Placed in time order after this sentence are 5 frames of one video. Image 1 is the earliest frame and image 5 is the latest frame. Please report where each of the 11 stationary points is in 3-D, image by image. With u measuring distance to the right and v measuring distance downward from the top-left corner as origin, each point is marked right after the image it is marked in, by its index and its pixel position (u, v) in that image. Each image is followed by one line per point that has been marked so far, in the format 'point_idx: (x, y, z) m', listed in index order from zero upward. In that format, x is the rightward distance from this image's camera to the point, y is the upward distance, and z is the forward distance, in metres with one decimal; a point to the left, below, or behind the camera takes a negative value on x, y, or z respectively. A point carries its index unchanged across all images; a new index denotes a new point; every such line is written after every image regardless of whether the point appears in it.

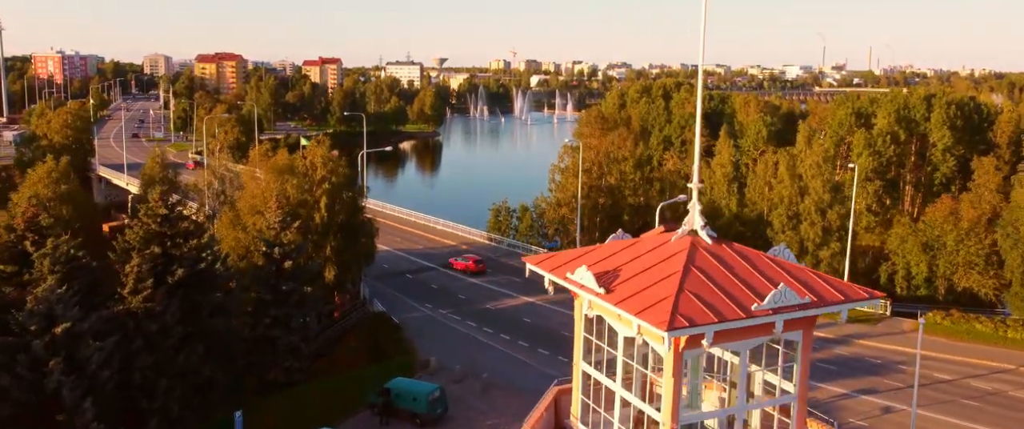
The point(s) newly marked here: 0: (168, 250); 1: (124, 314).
0: (-7.4, -0.8, +19.5) m
1: (-7.8, -2.0, +18.0) m
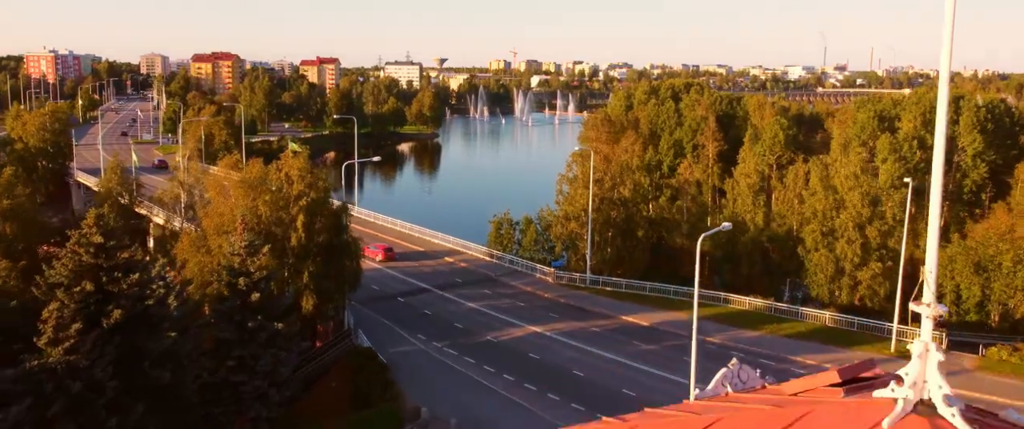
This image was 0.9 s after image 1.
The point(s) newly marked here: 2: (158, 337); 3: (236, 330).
0: (-7.3, -1.3, +16.2) m
1: (-7.7, -2.5, +14.6) m
2: (-6.6, -2.3, +16.8) m
3: (-6.0, -2.5, +19.5) m
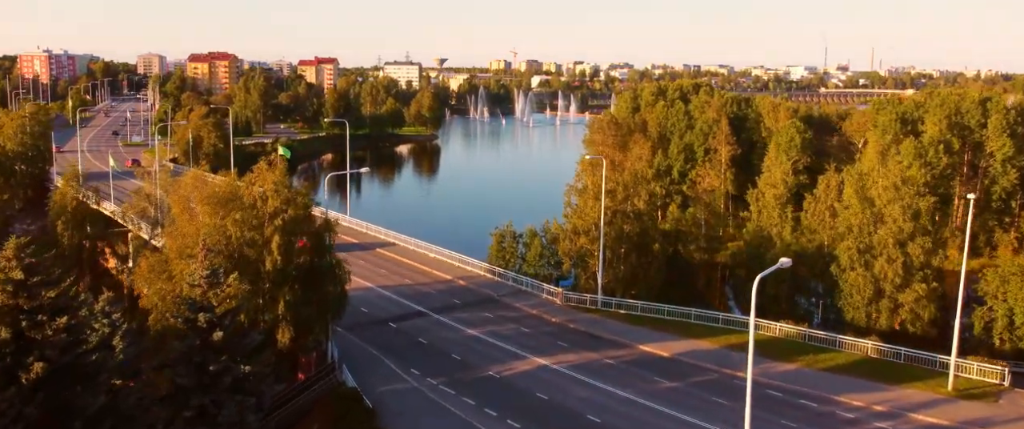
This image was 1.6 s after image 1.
0: (-7.2, -1.7, +13.3) m
1: (-7.5, -3.0, +11.8) m
2: (-6.5, -2.7, +13.9) m
3: (-5.9, -2.9, +16.7) m
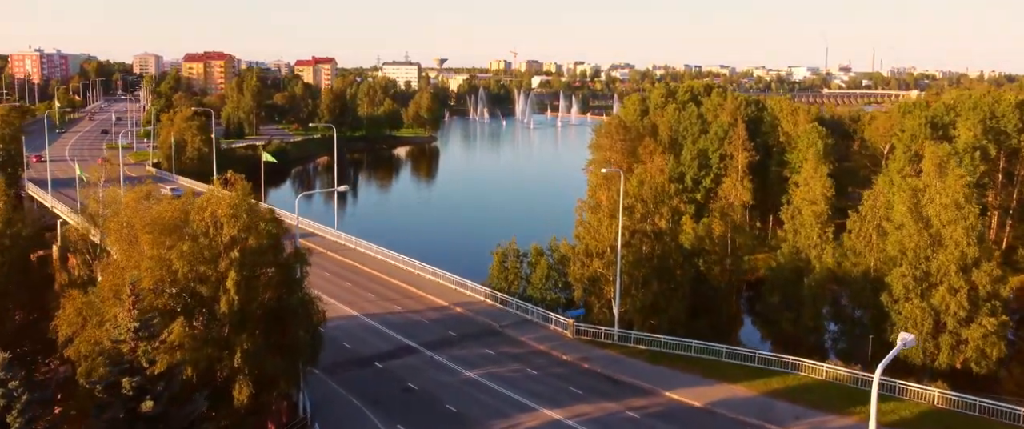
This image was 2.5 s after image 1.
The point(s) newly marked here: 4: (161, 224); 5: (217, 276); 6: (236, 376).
0: (-7.1, -2.3, +9.8) m
1: (-7.4, -3.5, +8.3) m
2: (-6.4, -3.3, +10.4) m
3: (-5.7, -3.5, +13.2) m
4: (-6.7, -0.1, +17.3) m
5: (-5.5, -1.1, +17.0) m
6: (-5.1, -3.0, +16.6) m
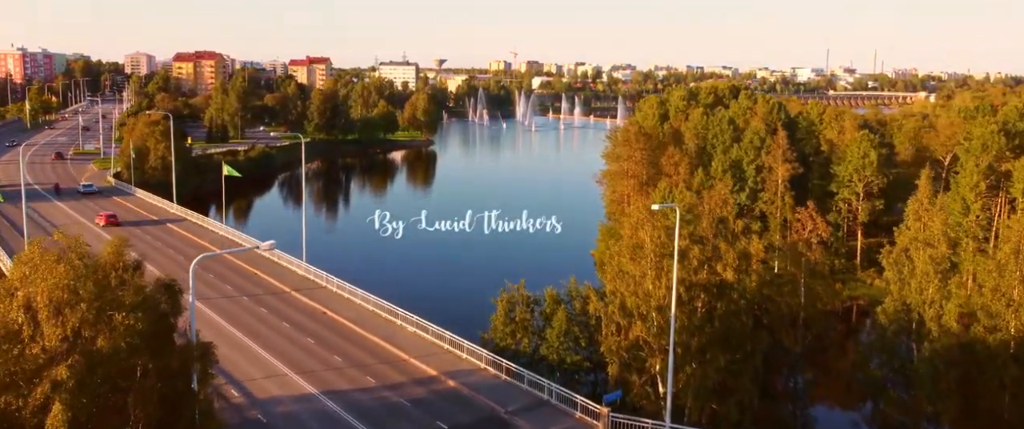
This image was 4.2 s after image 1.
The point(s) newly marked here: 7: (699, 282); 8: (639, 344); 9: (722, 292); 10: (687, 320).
0: (-6.8, -3.2, +3.0) m
1: (-7.2, -4.5, +1.4) m
2: (-6.1, -4.3, +3.6) m
3: (-5.5, -4.5, +6.3) m
4: (-6.4, -1.1, +10.4) m
5: (-5.3, -2.1, +10.2) m
6: (-4.8, -3.9, +9.8) m
7: (+3.9, -1.4, +19.0) m
8: (+2.7, -2.7, +18.9) m
9: (+4.5, -1.6, +19.2) m
10: (+3.6, -2.2, +18.7) m
